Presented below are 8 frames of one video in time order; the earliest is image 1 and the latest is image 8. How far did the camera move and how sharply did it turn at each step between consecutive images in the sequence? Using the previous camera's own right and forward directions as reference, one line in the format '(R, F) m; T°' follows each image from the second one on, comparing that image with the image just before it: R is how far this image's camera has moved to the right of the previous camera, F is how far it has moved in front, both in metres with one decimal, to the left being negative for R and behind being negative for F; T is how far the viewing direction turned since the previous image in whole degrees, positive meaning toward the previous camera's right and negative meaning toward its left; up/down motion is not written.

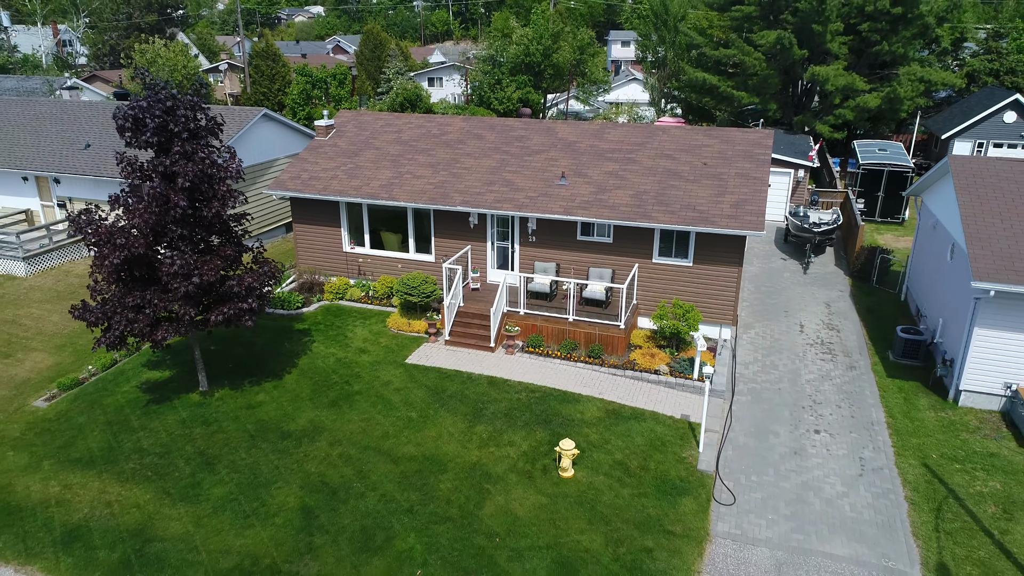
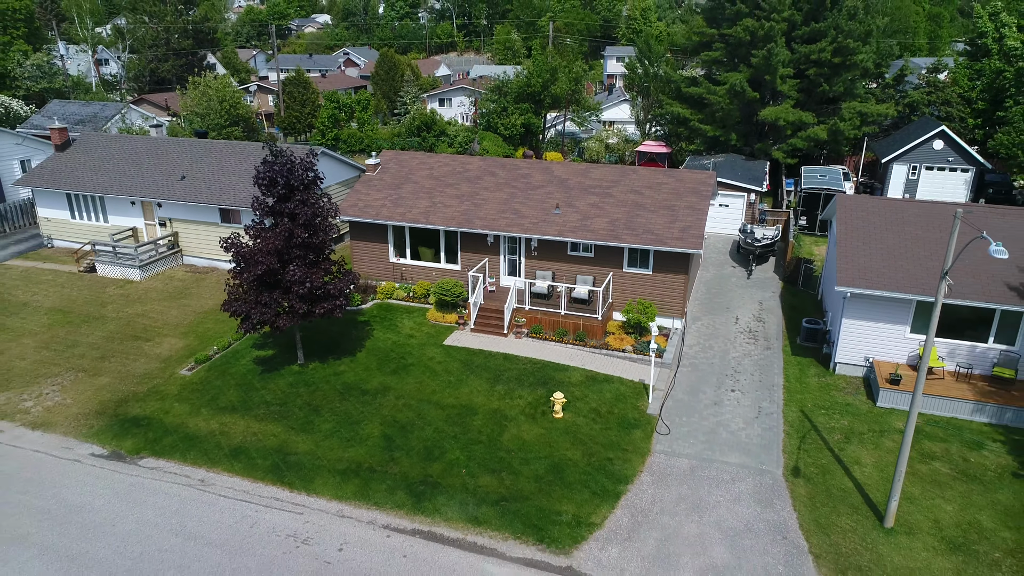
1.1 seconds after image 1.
(-0.2, -4.5) m; 0°
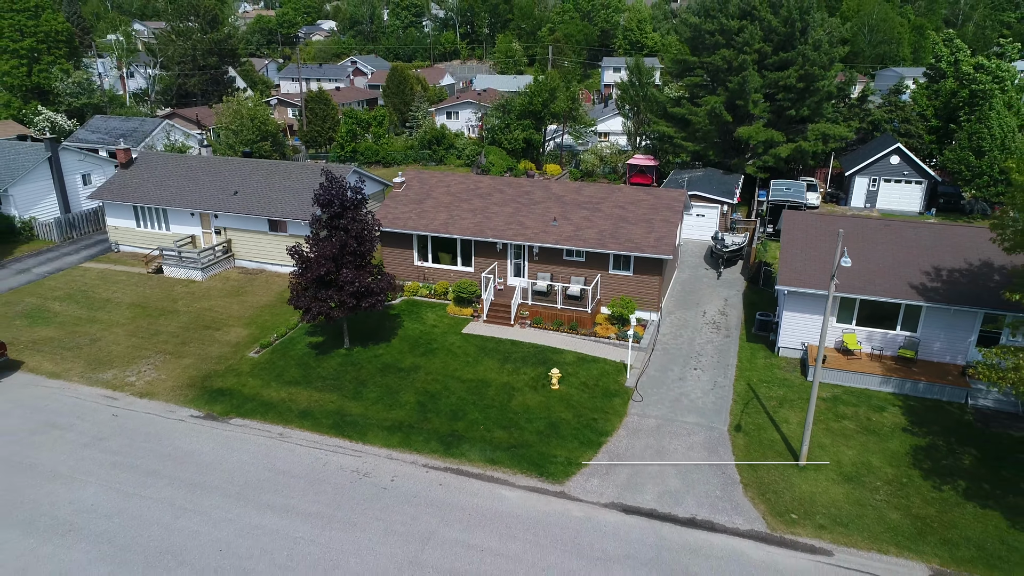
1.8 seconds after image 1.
(-0.2, -3.7) m; 0°
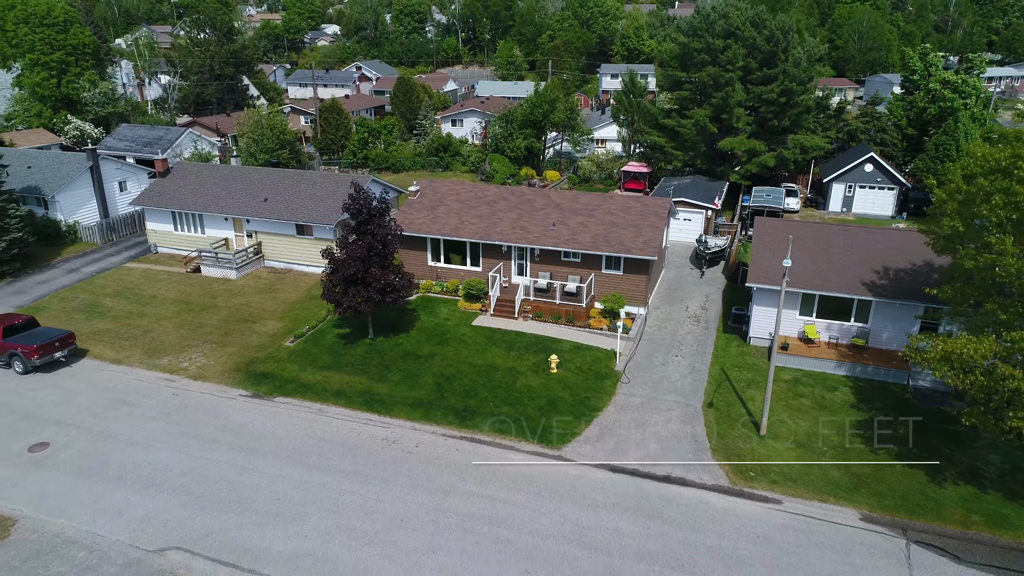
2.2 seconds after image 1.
(-0.1, -2.7) m; 0°
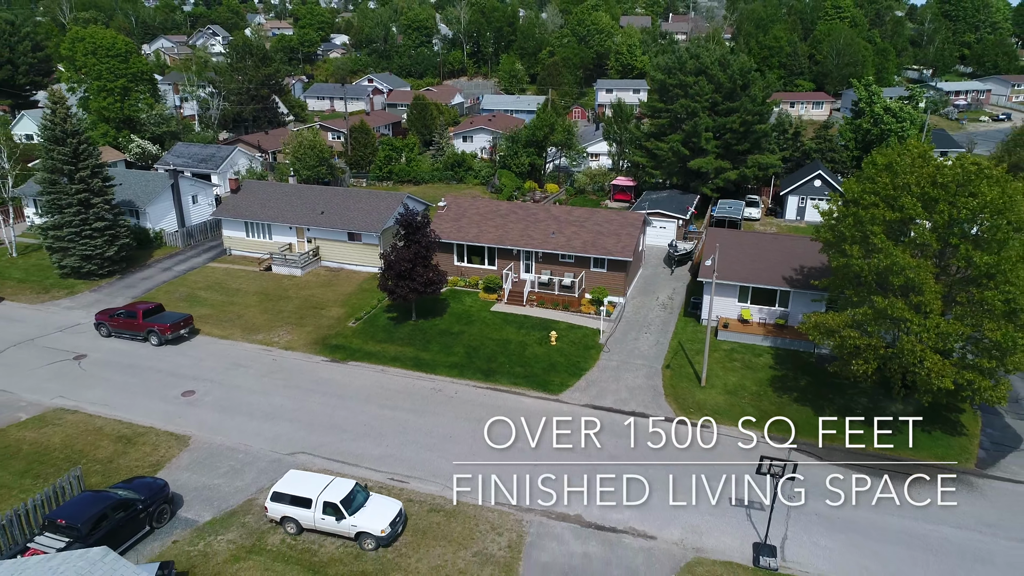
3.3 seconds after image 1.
(-0.4, -6.9) m; 0°
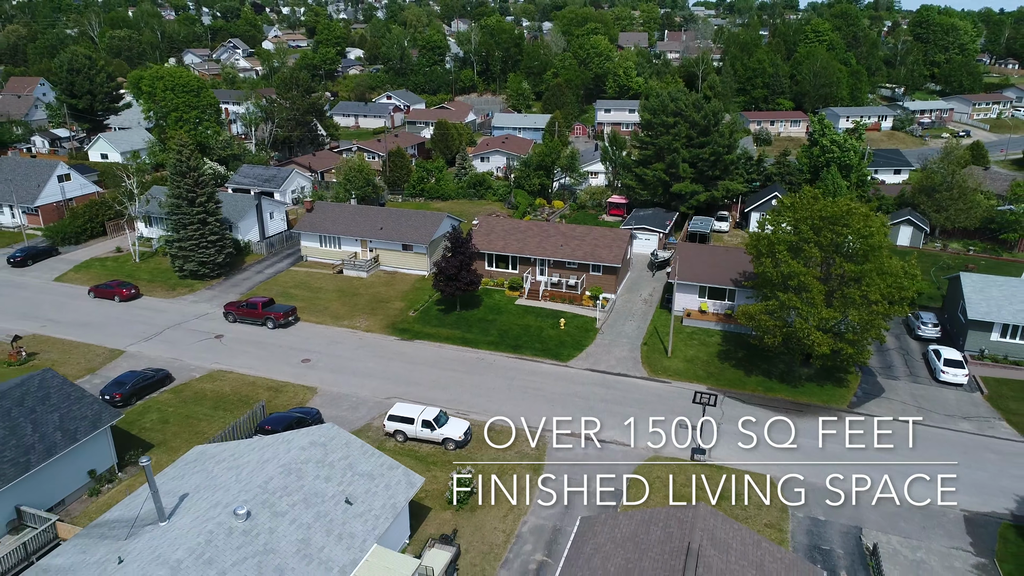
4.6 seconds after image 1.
(-1.1, -9.9) m; 0°
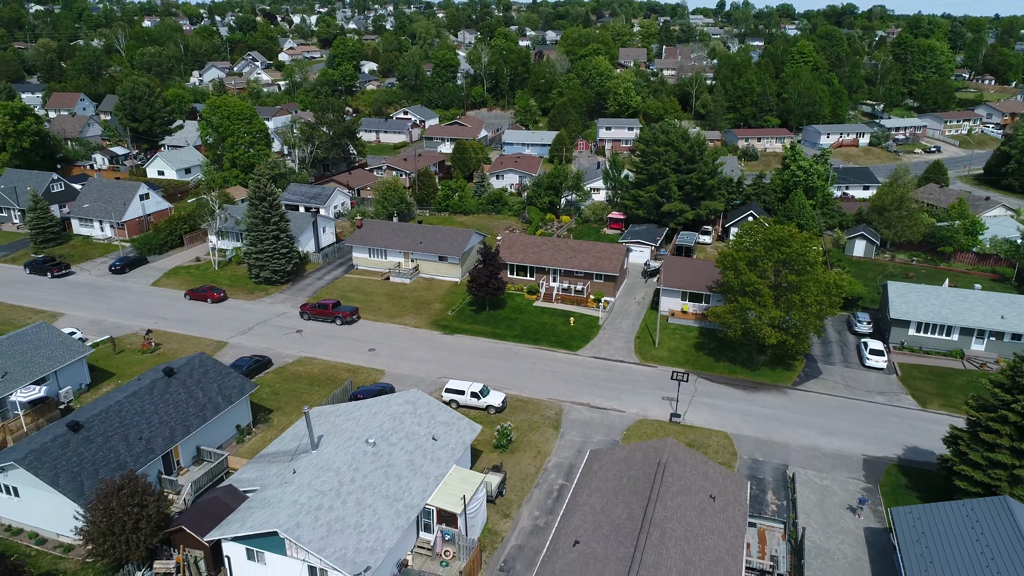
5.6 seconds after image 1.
(-1.3, -9.2) m; 0°
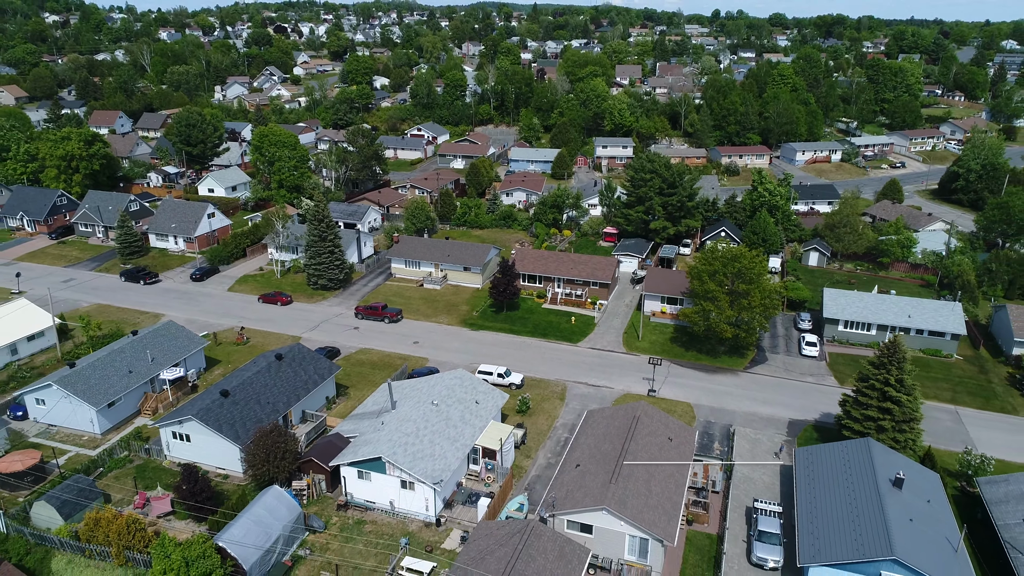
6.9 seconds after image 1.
(-1.2, -11.6) m; 0°
